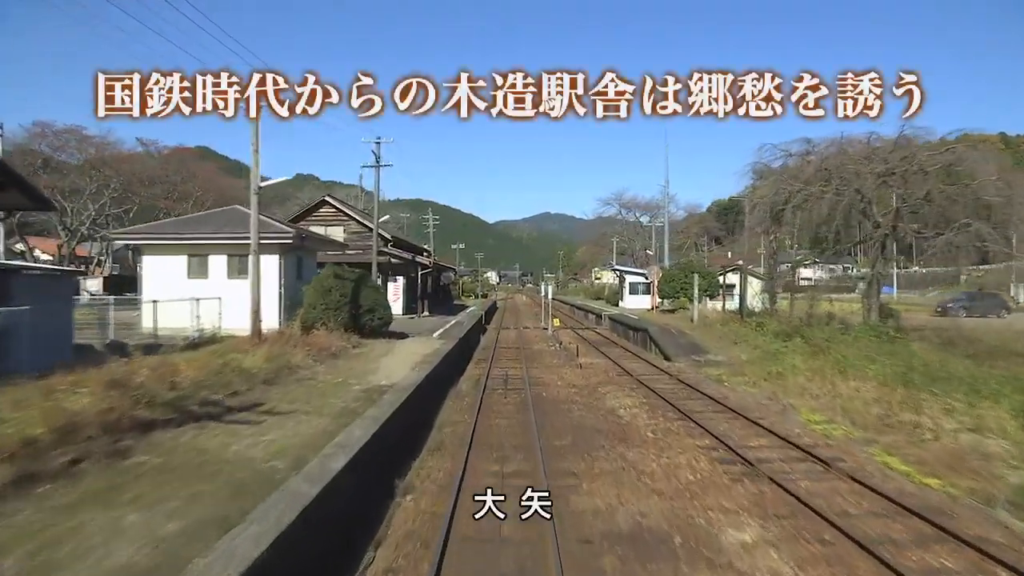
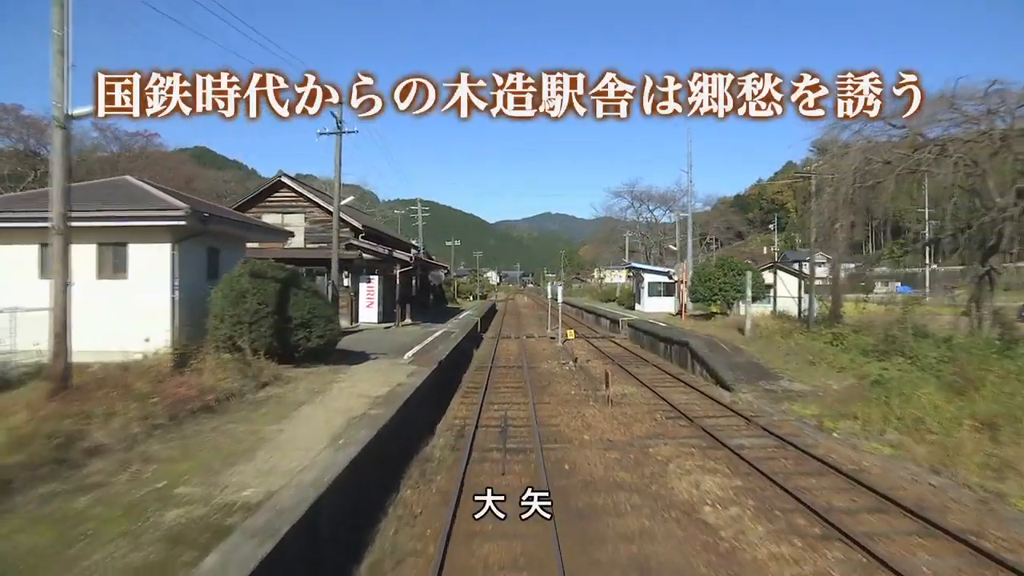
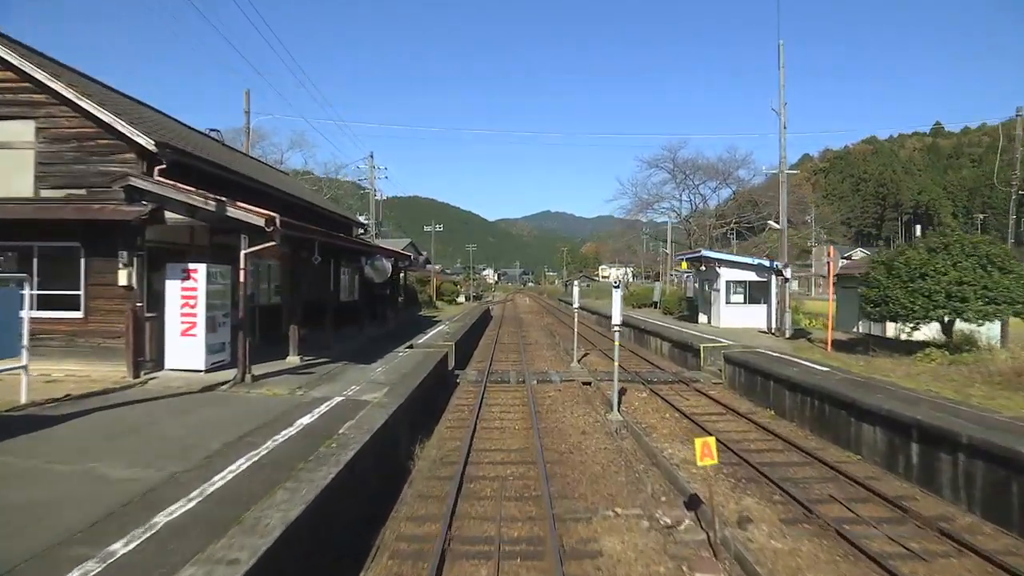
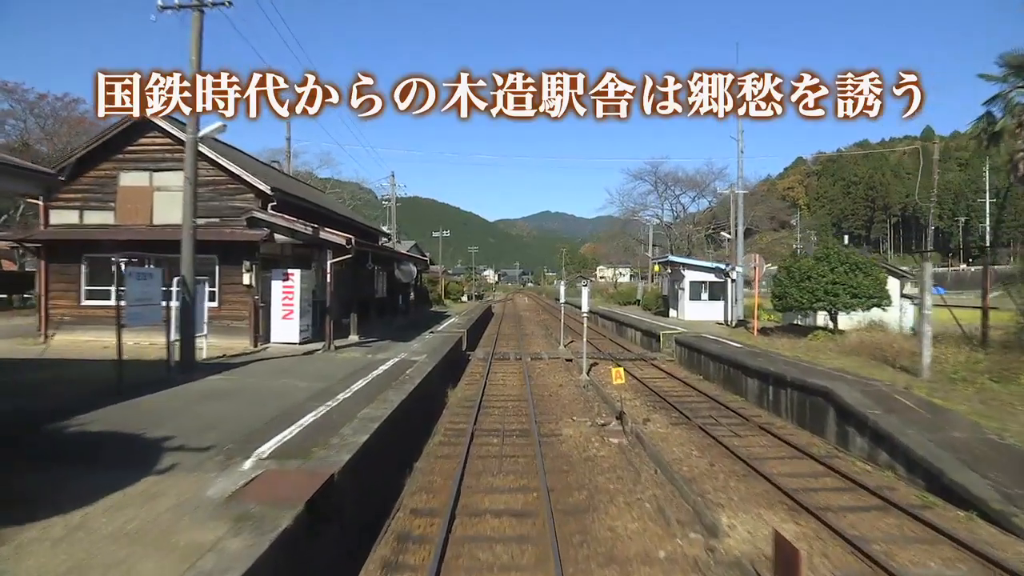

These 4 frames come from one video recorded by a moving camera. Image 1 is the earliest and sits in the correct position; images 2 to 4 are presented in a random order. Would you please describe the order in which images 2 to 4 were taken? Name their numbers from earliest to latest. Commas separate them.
2, 4, 3
